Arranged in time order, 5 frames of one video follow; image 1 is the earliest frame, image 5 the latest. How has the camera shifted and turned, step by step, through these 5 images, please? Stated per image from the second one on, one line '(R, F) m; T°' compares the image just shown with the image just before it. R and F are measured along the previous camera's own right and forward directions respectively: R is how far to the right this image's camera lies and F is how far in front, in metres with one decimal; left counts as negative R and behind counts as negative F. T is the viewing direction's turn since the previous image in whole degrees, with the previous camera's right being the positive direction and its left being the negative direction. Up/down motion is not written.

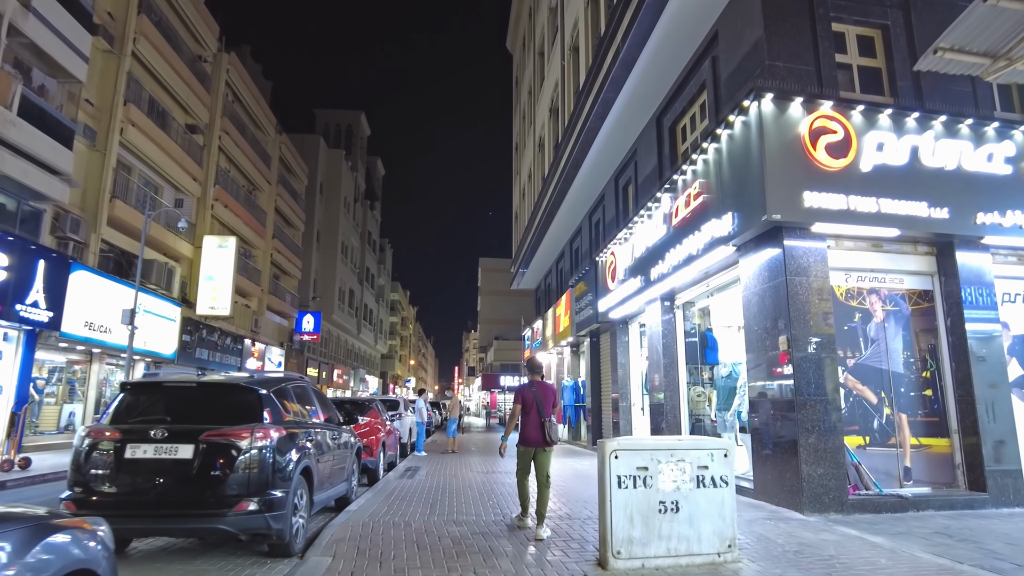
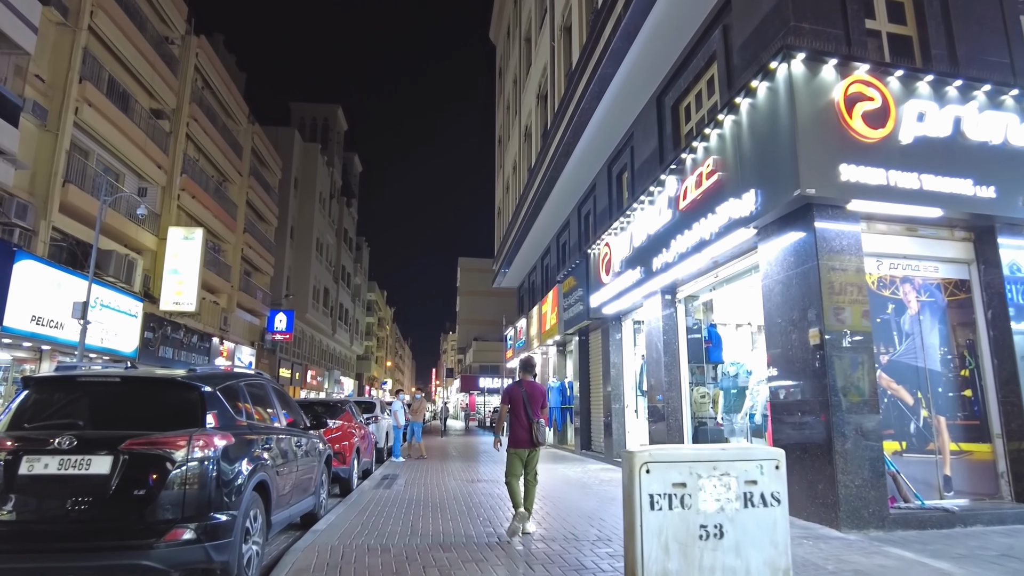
(-0.2, +1.0) m; +2°
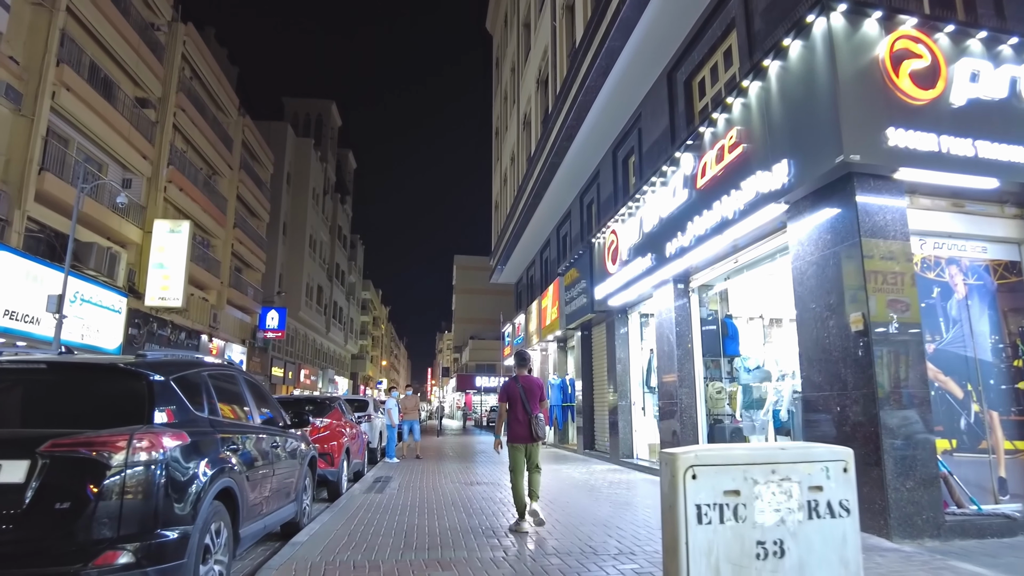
(-0.1, +0.7) m; 0°
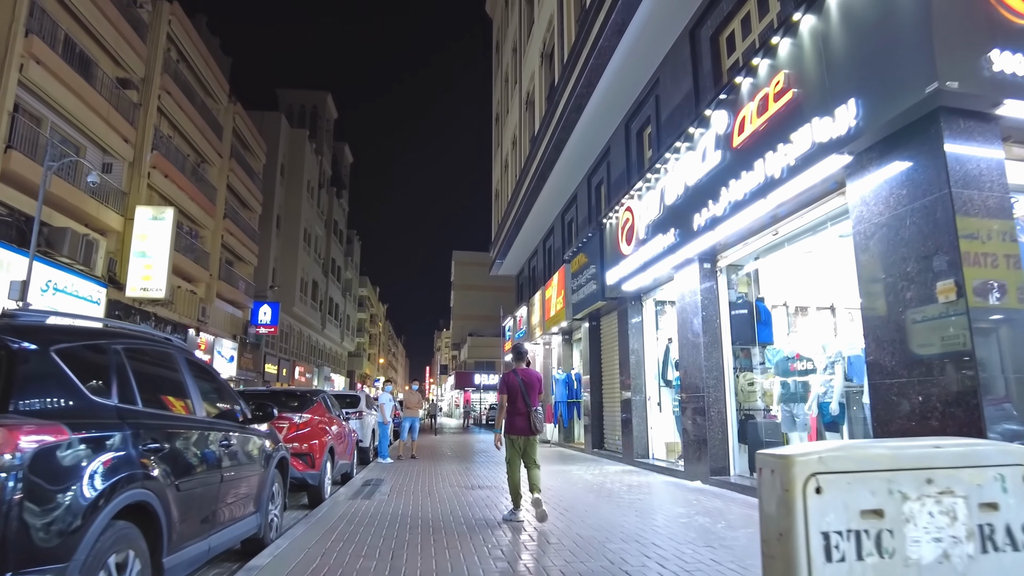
(-0.1, +1.1) m; 0°
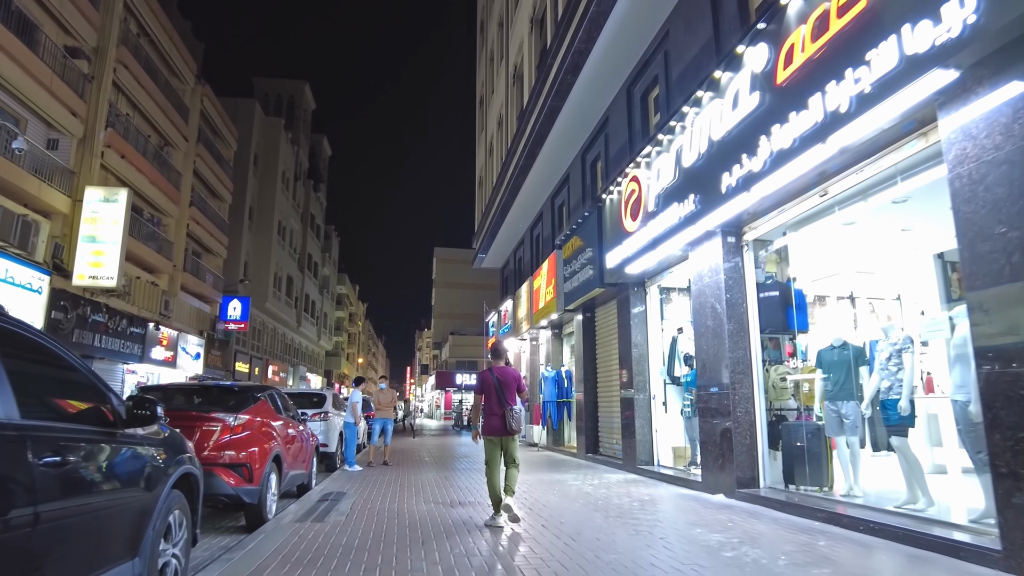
(-0.1, +1.4) m; +2°
